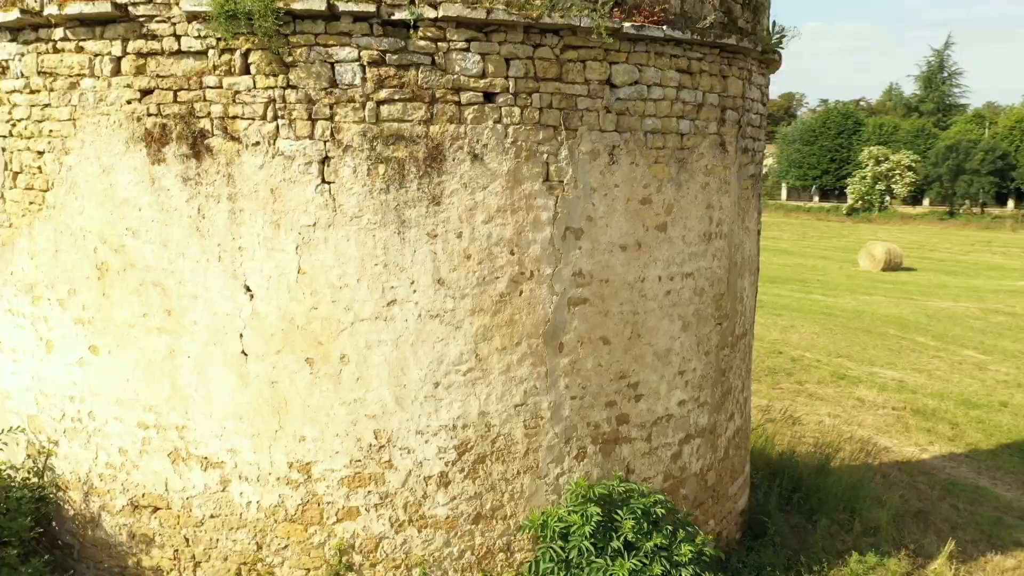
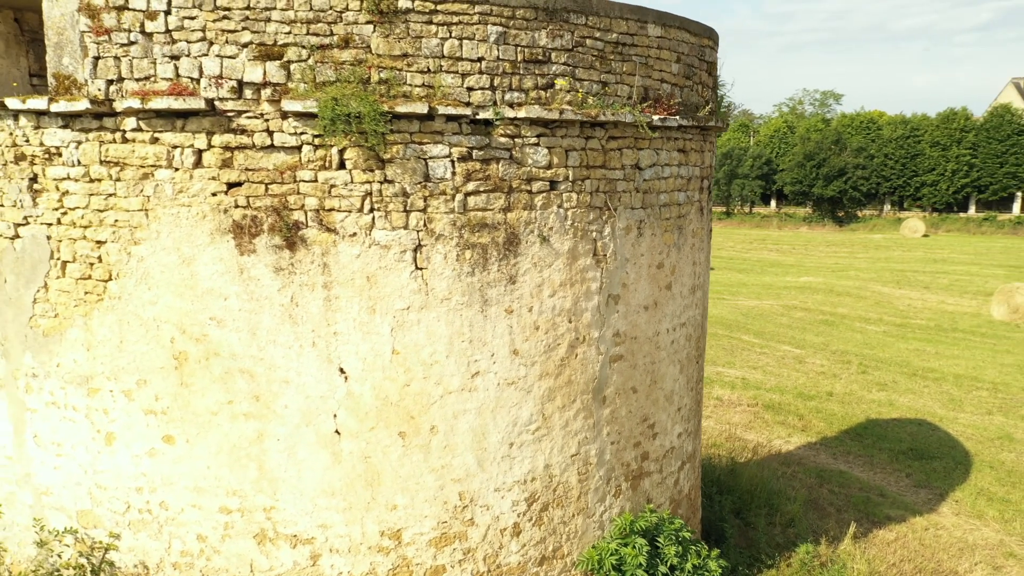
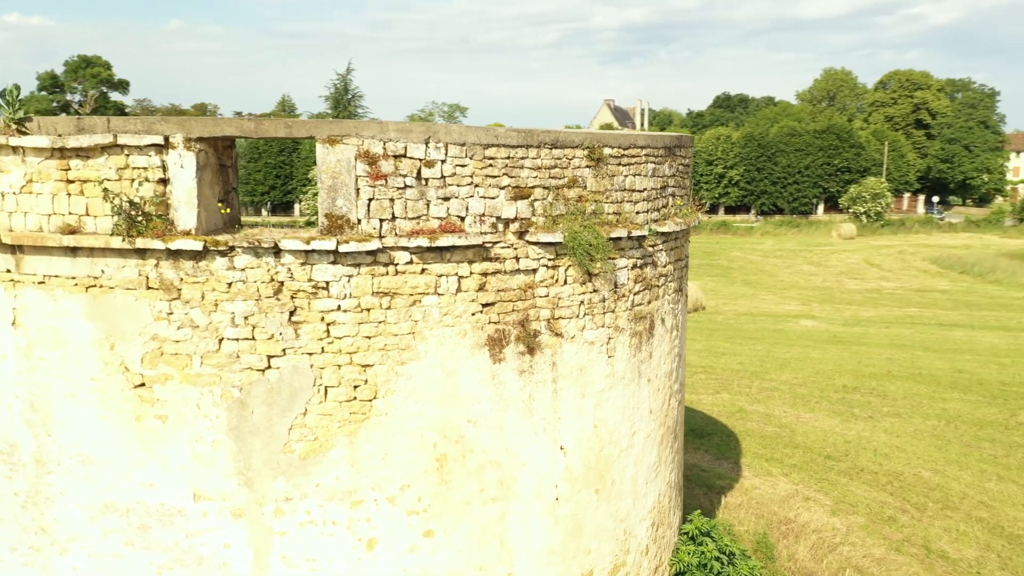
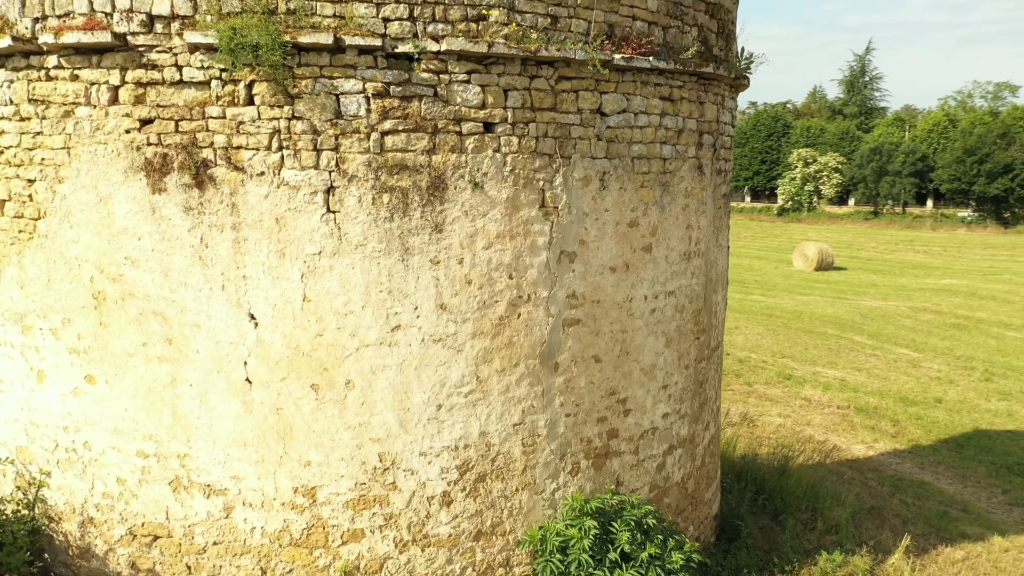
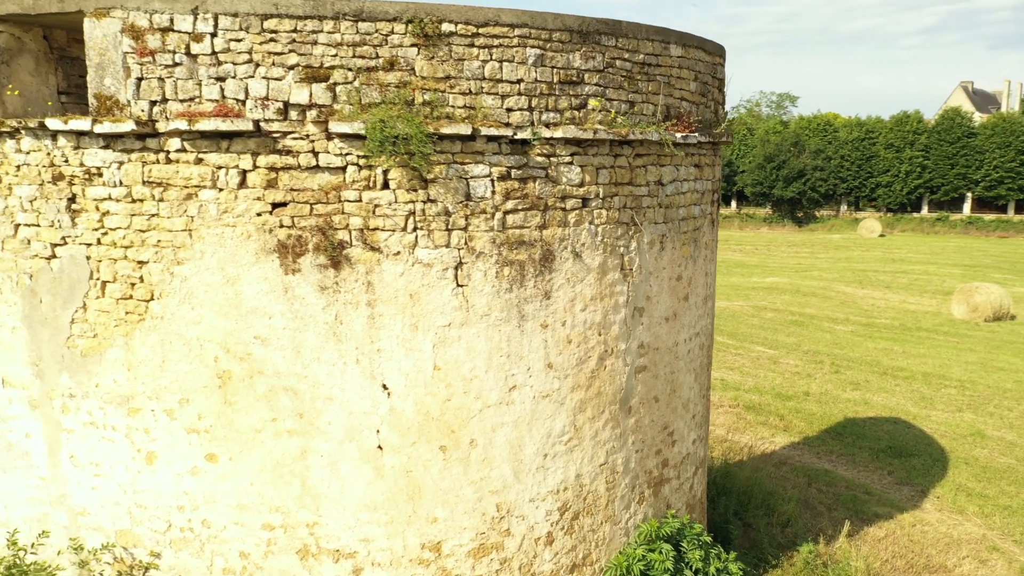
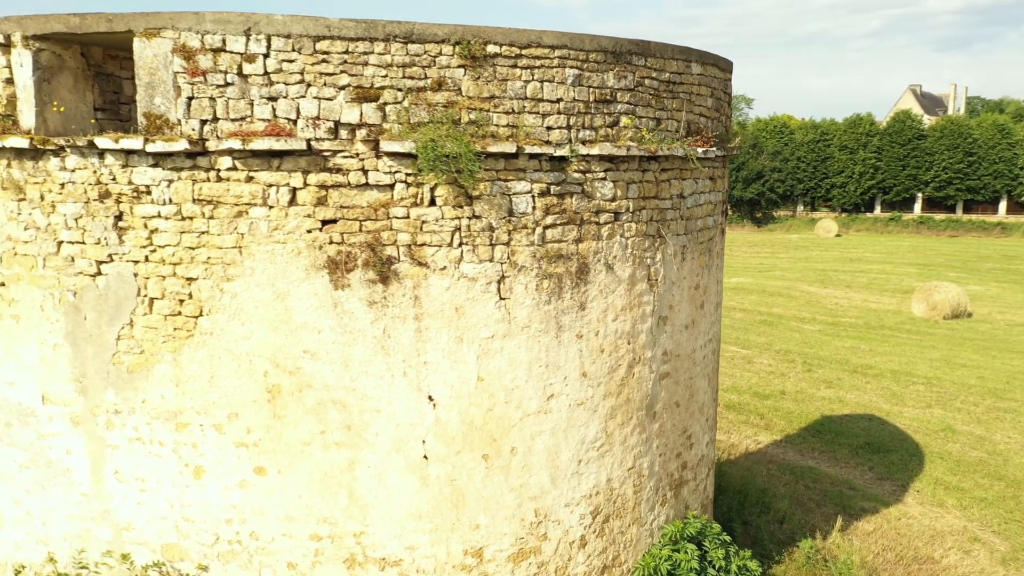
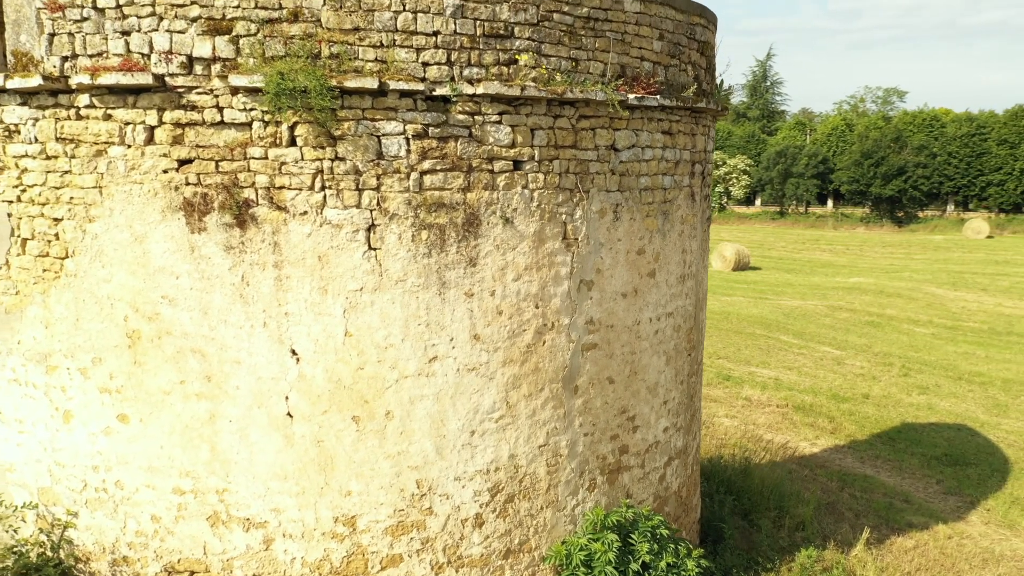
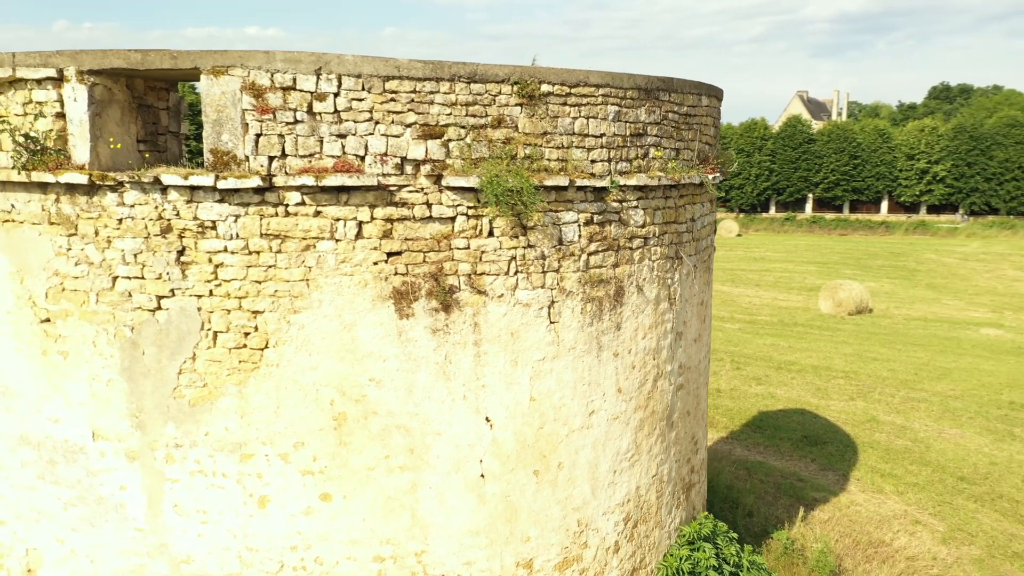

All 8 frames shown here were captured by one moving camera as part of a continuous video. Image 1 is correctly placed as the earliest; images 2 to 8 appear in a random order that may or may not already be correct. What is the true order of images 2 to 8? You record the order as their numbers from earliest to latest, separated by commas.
4, 7, 2, 5, 6, 8, 3
